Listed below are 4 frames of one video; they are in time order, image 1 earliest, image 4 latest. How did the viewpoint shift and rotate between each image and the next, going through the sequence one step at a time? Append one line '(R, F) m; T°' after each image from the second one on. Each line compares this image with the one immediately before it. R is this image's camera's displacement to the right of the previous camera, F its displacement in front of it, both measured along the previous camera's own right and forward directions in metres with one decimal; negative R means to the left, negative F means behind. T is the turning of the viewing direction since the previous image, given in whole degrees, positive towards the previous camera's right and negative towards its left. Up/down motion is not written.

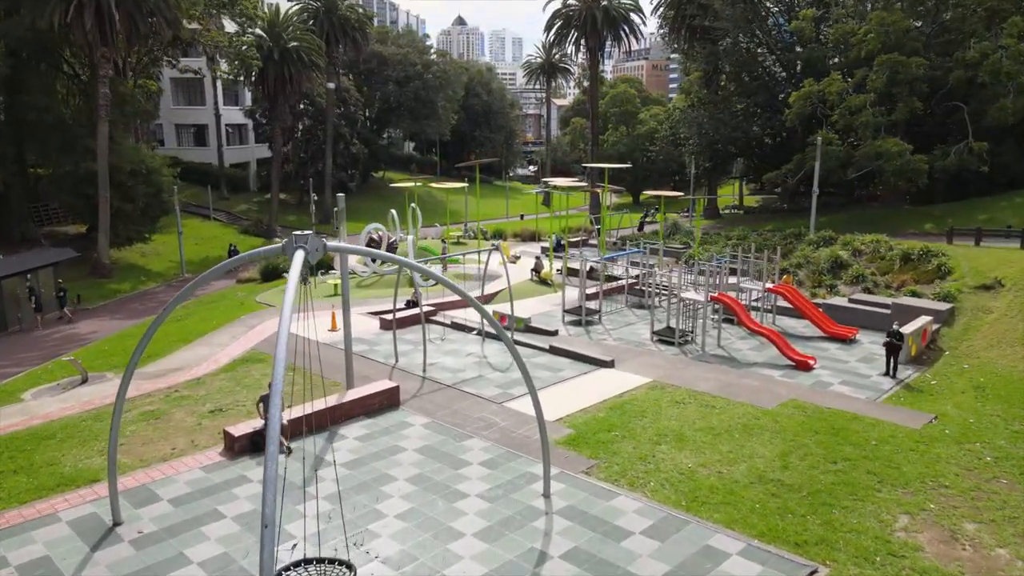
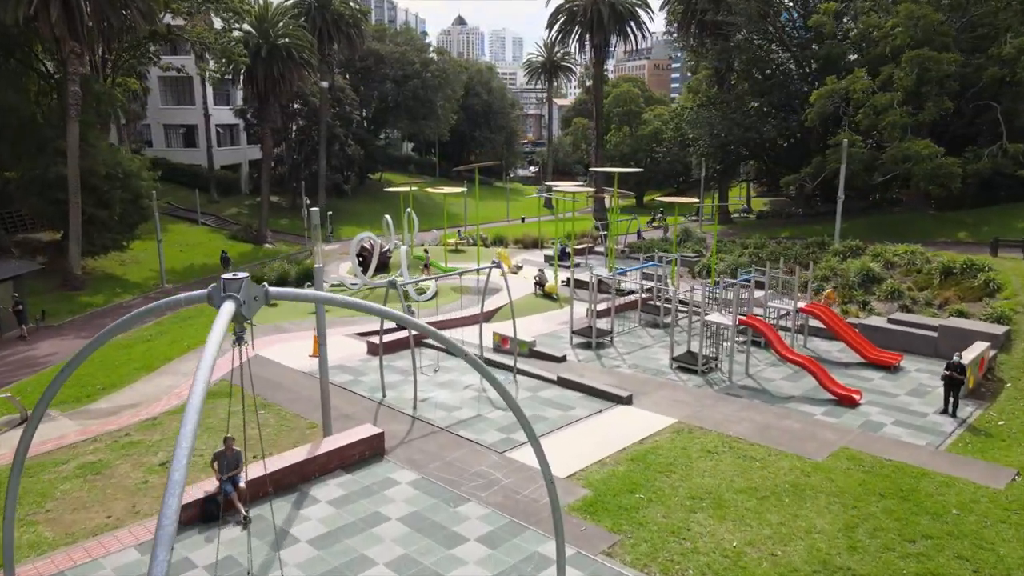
(-0.1, +2.5) m; 0°
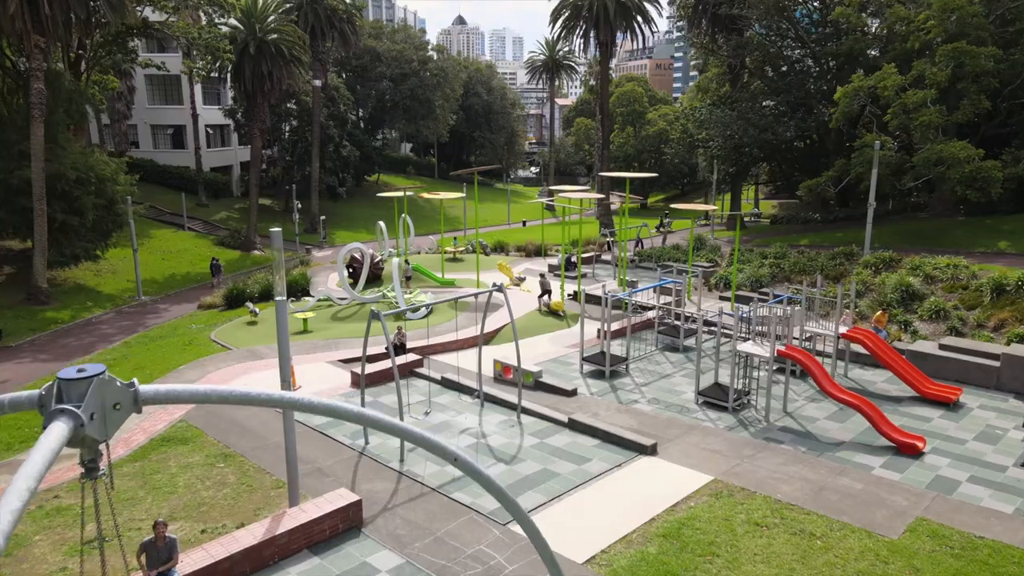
(-0.1, +2.6) m; 0°
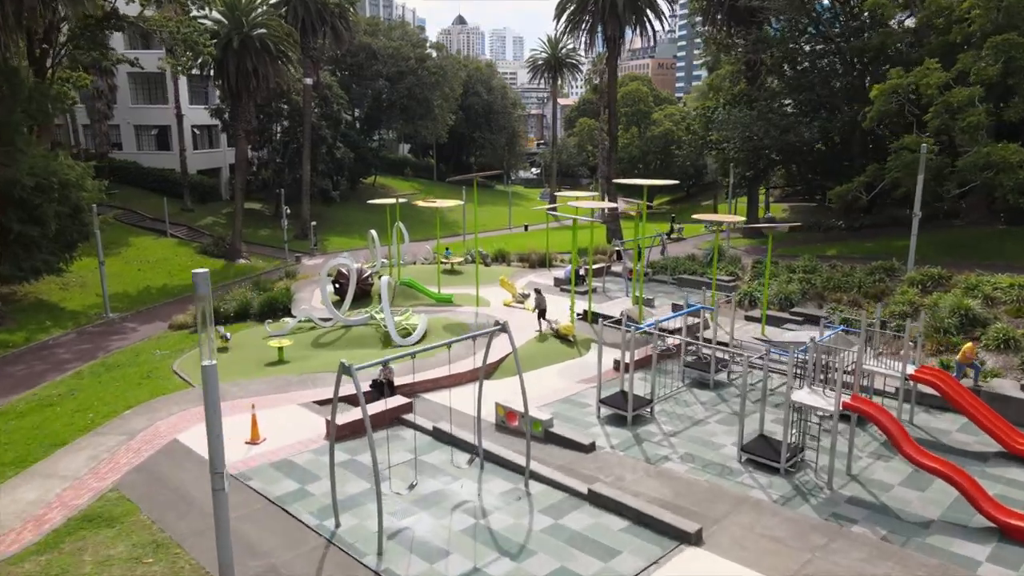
(-0.1, +3.0) m; 0°
